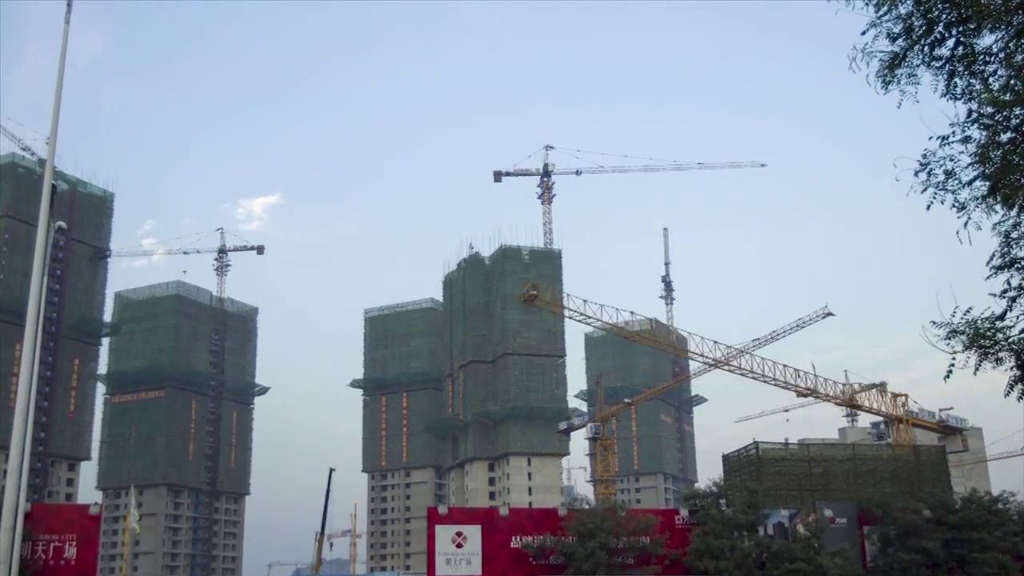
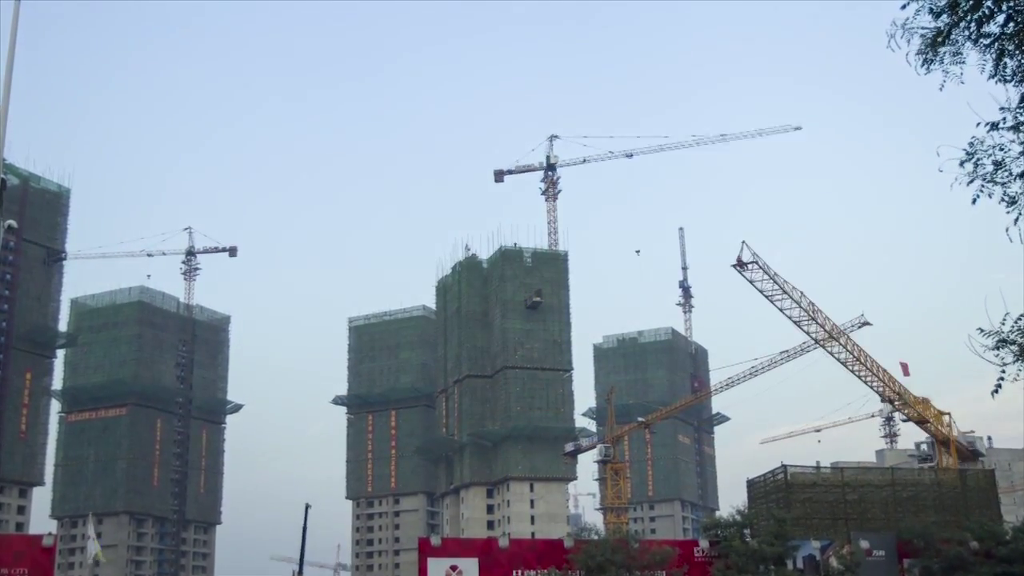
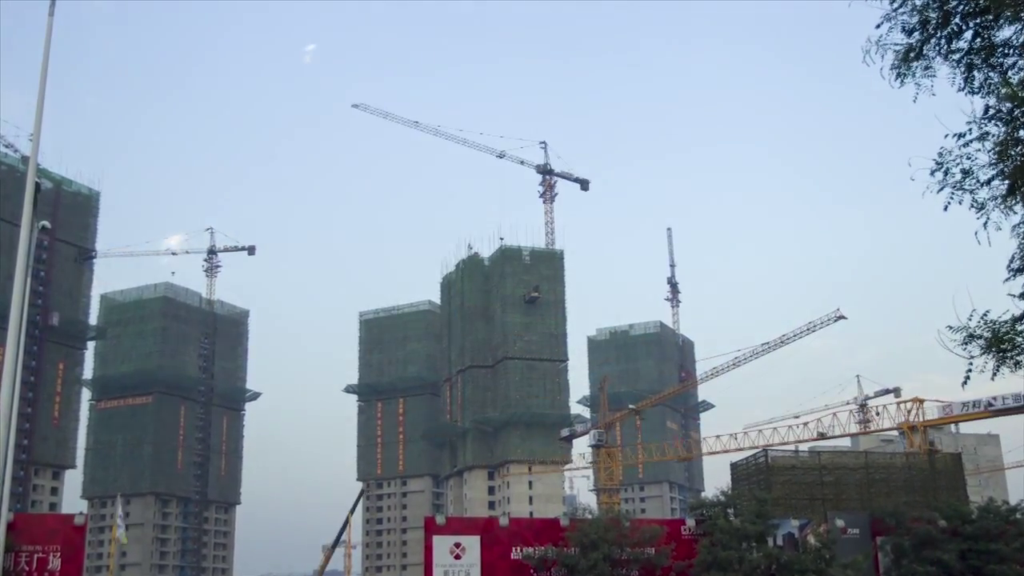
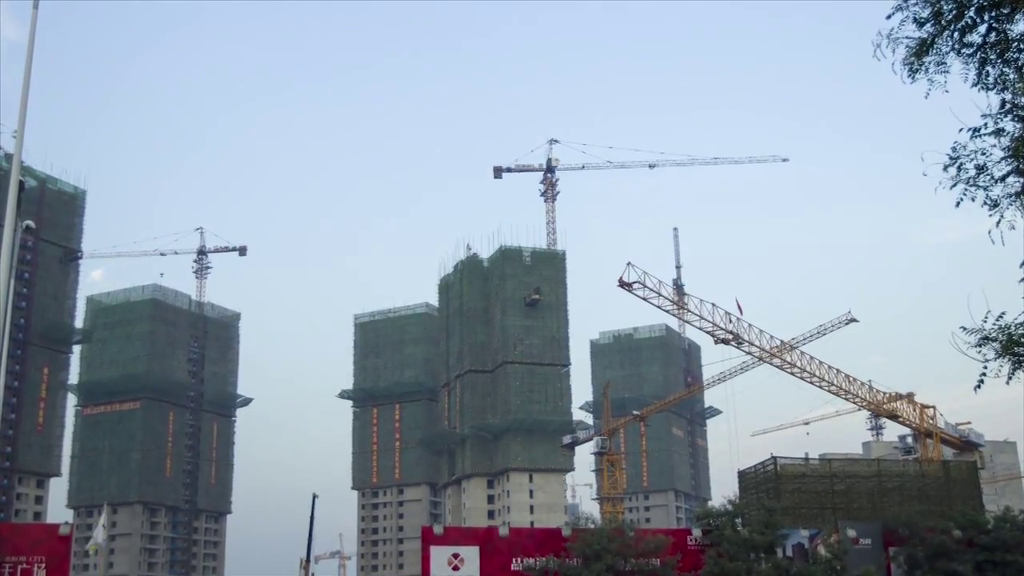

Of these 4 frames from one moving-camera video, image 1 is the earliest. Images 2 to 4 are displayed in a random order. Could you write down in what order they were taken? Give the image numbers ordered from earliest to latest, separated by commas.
3, 4, 2
